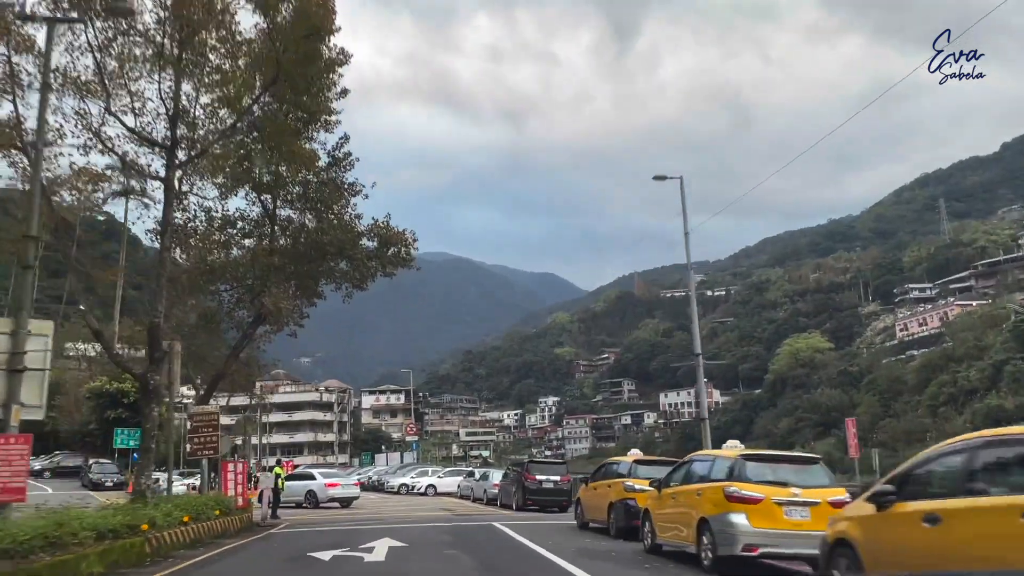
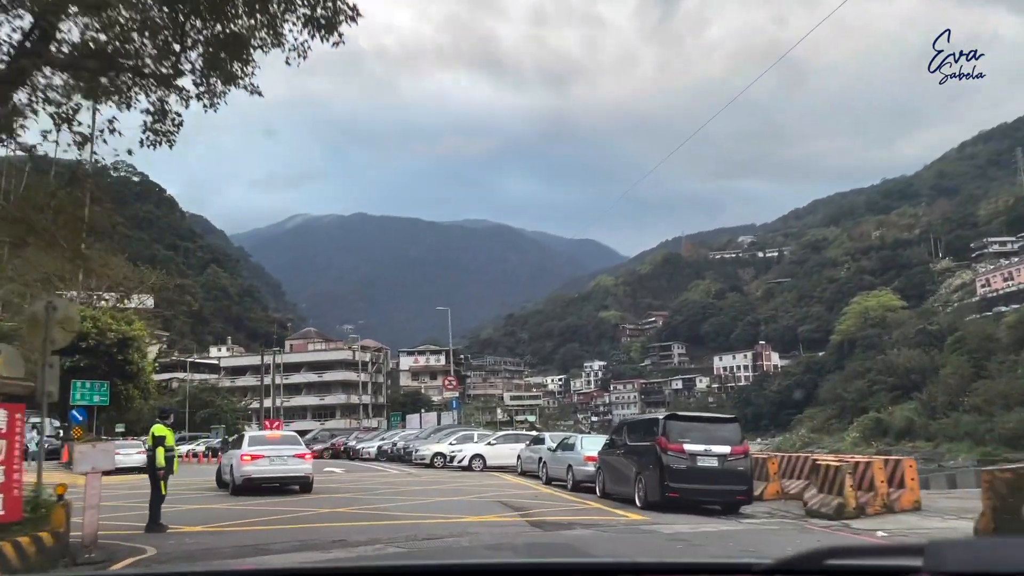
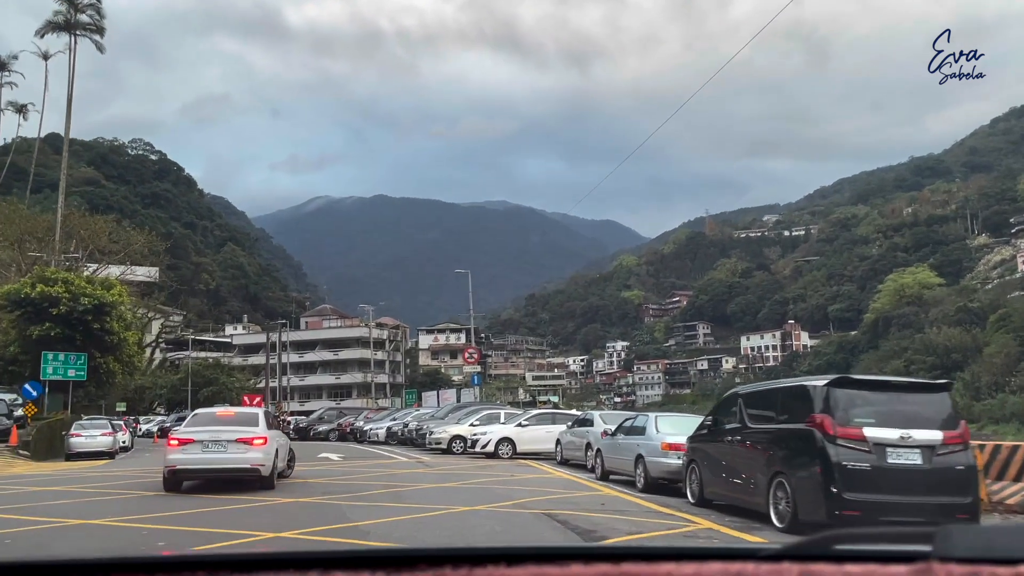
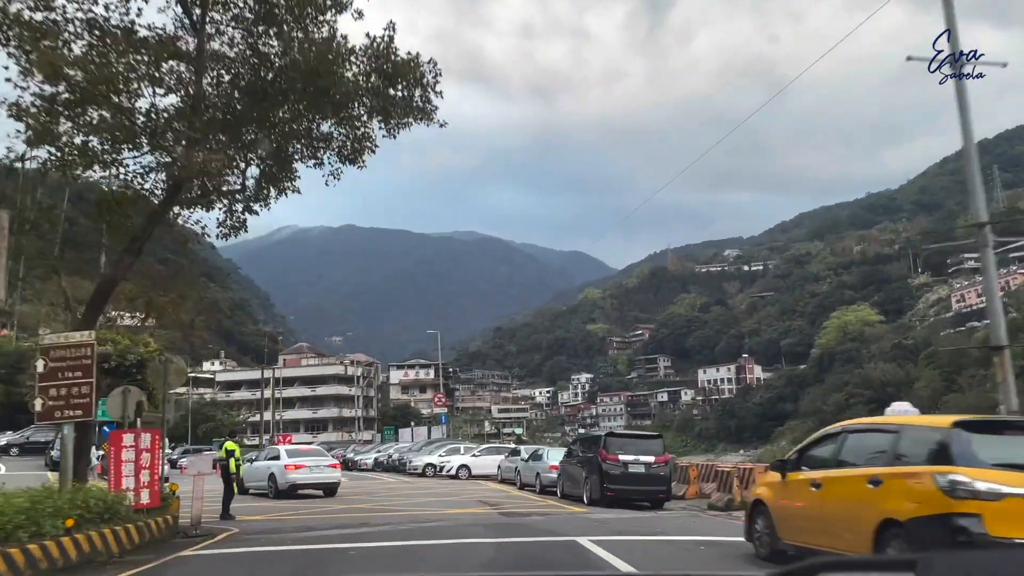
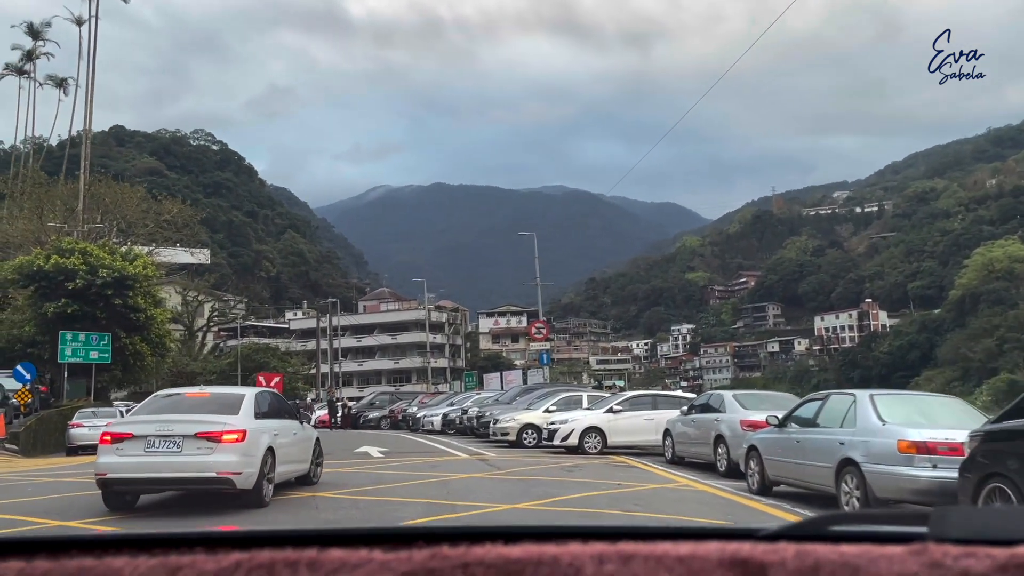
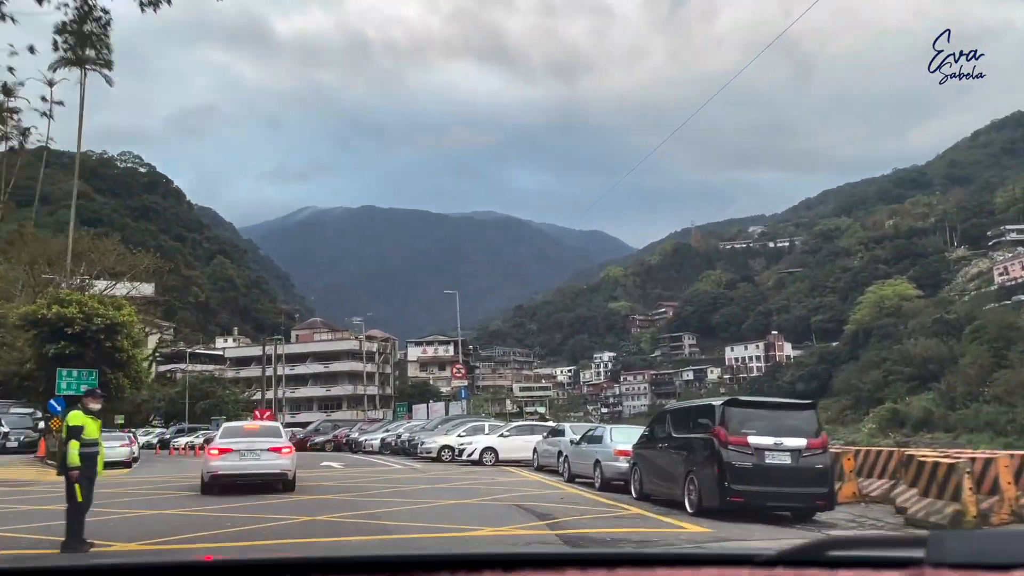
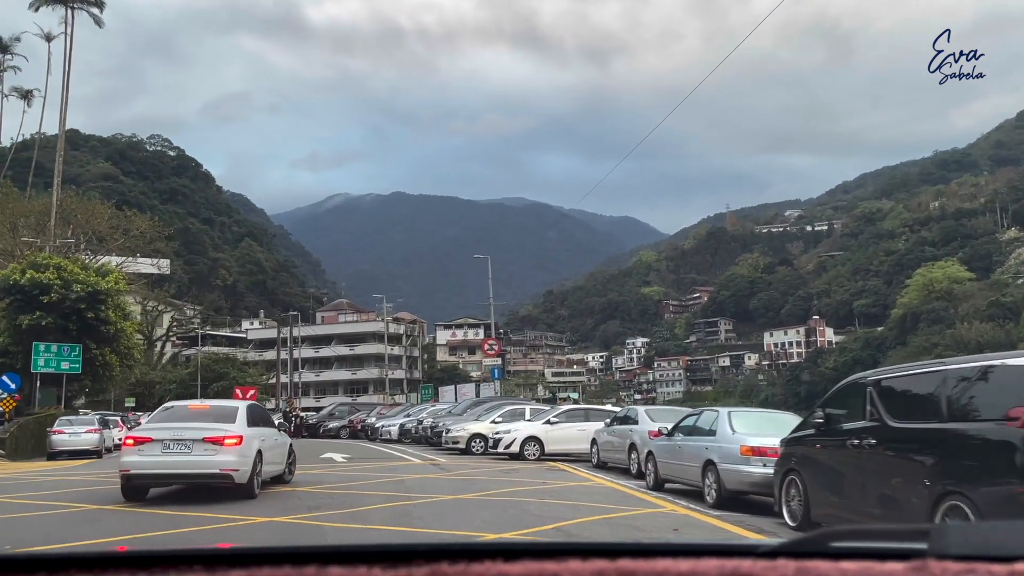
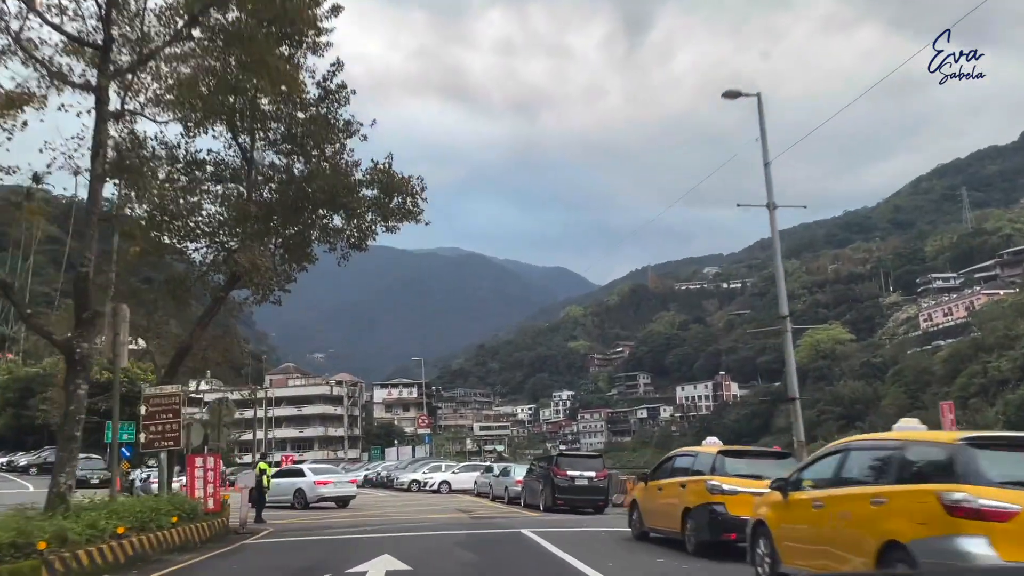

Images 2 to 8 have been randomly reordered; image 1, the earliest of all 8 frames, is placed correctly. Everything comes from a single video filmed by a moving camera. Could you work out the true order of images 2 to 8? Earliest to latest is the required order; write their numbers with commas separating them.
8, 4, 2, 6, 3, 7, 5
